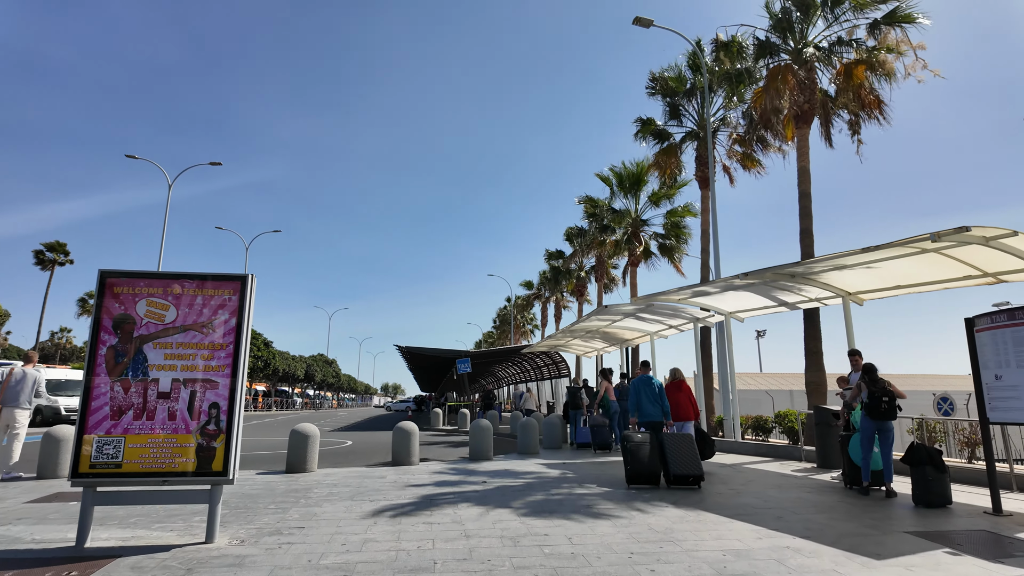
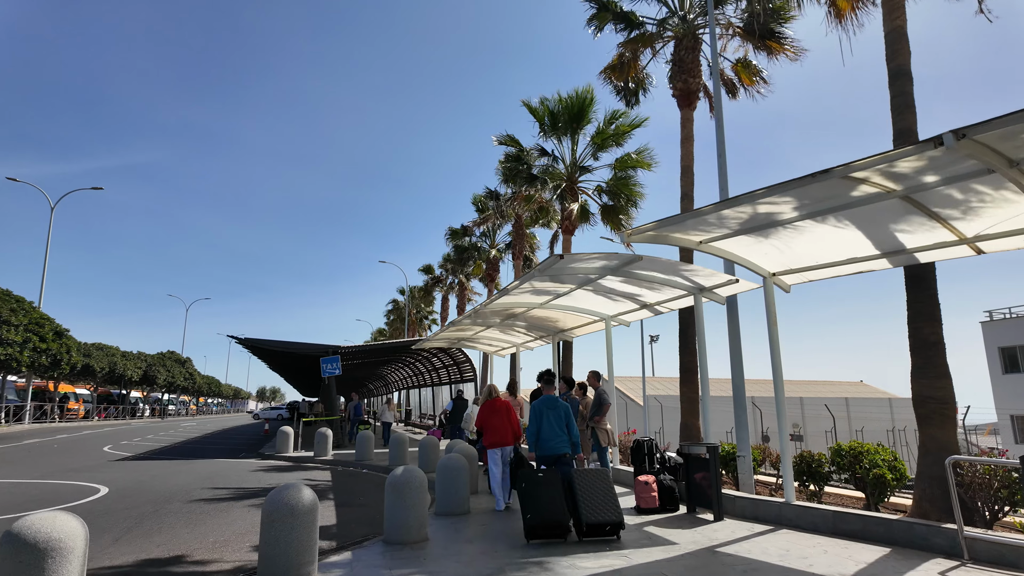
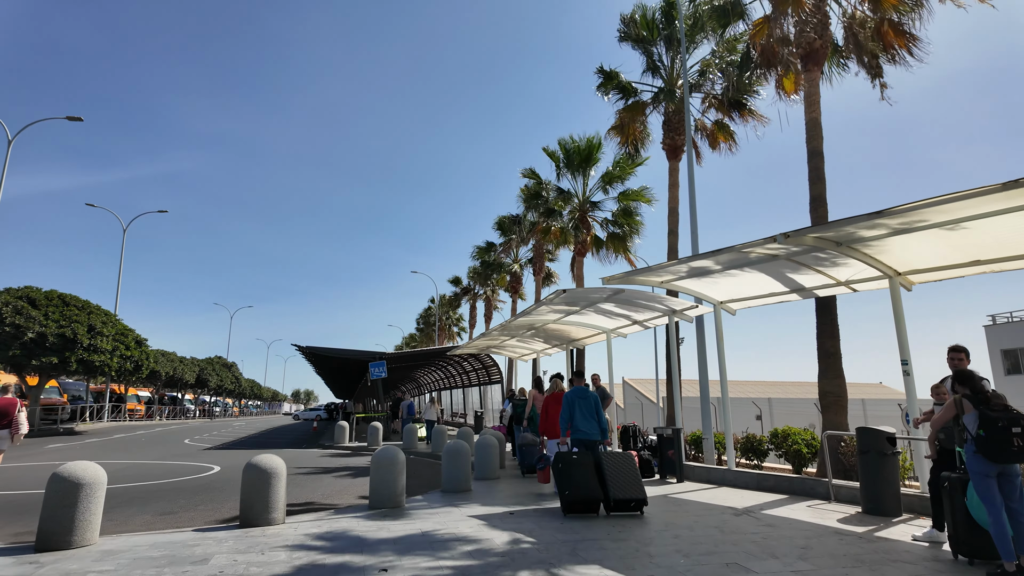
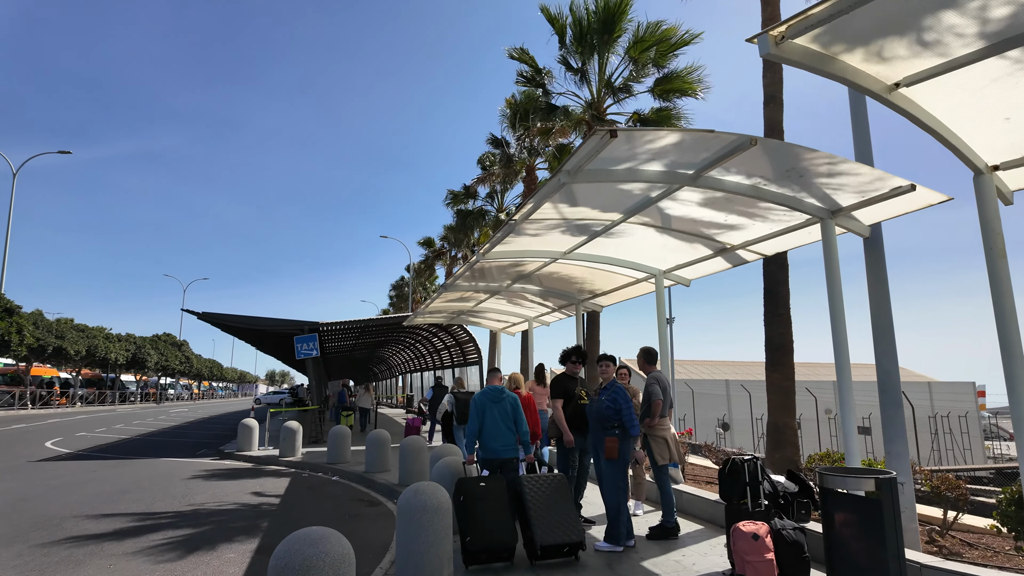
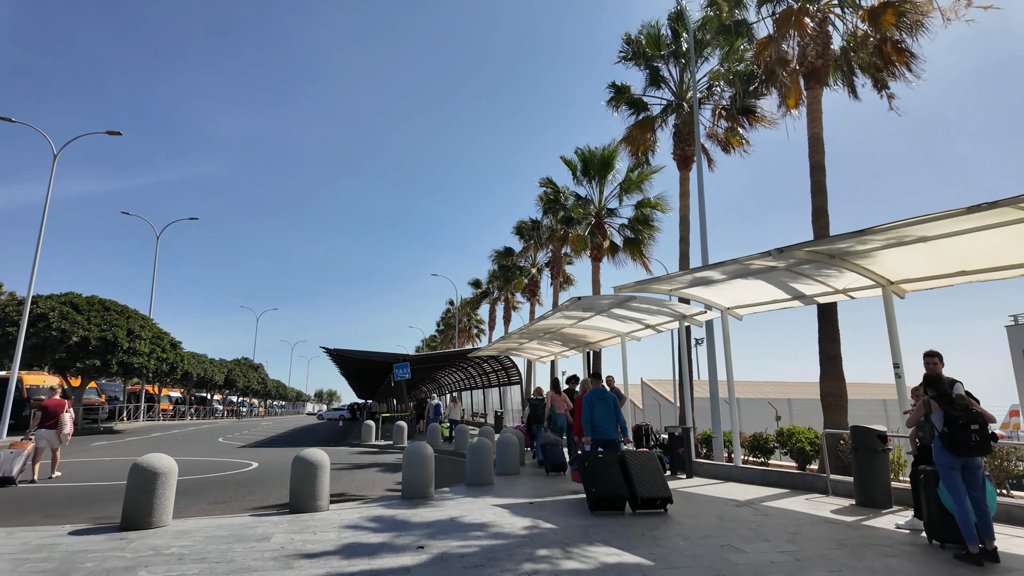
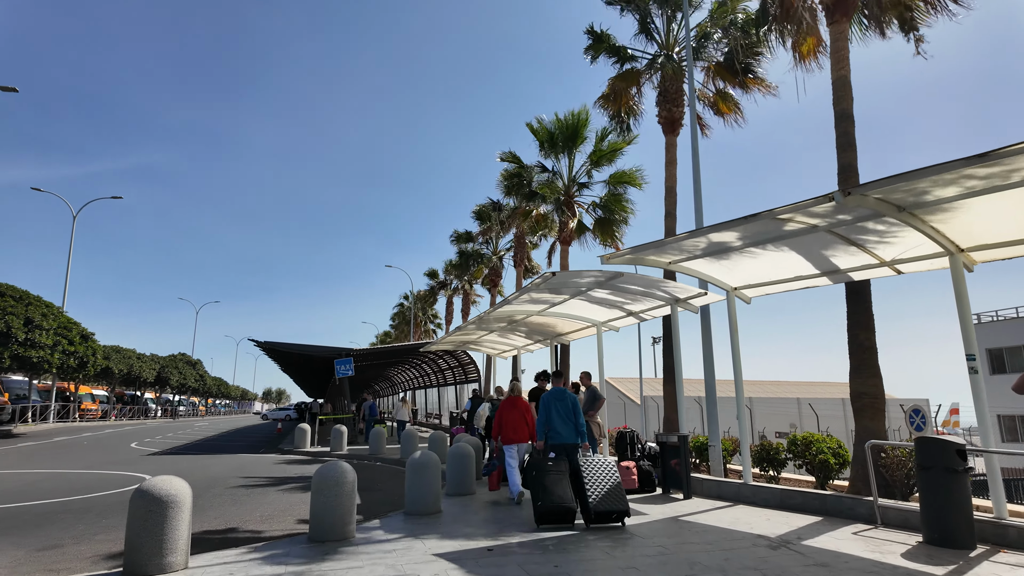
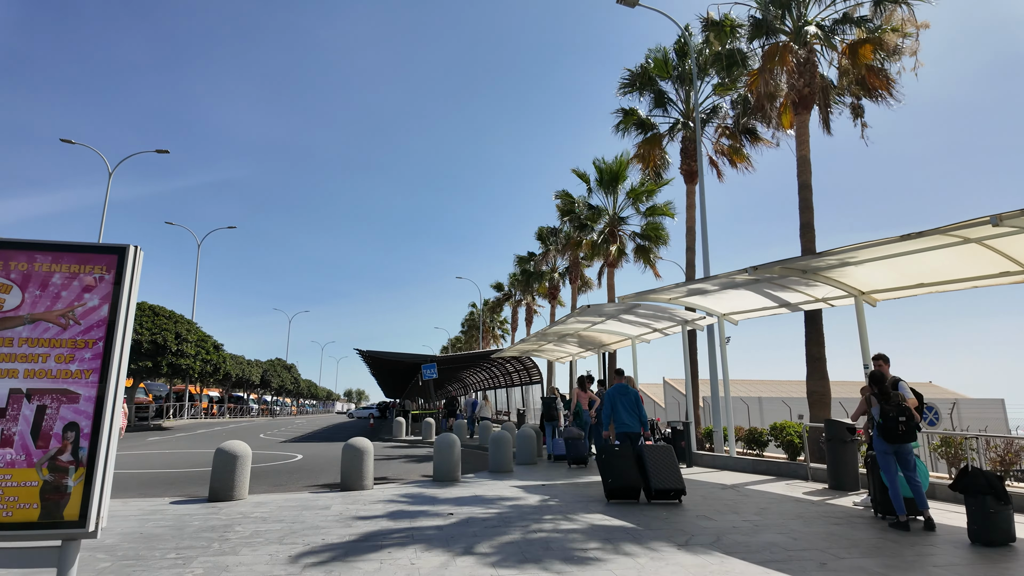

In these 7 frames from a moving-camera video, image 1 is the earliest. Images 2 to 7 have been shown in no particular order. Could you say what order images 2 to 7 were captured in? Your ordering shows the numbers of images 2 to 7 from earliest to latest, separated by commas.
7, 5, 3, 6, 2, 4
